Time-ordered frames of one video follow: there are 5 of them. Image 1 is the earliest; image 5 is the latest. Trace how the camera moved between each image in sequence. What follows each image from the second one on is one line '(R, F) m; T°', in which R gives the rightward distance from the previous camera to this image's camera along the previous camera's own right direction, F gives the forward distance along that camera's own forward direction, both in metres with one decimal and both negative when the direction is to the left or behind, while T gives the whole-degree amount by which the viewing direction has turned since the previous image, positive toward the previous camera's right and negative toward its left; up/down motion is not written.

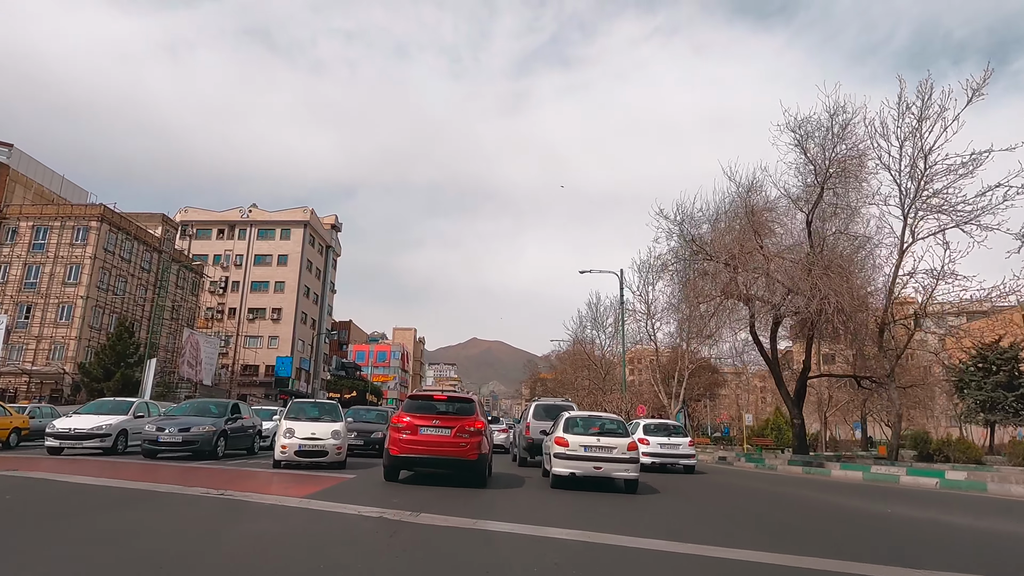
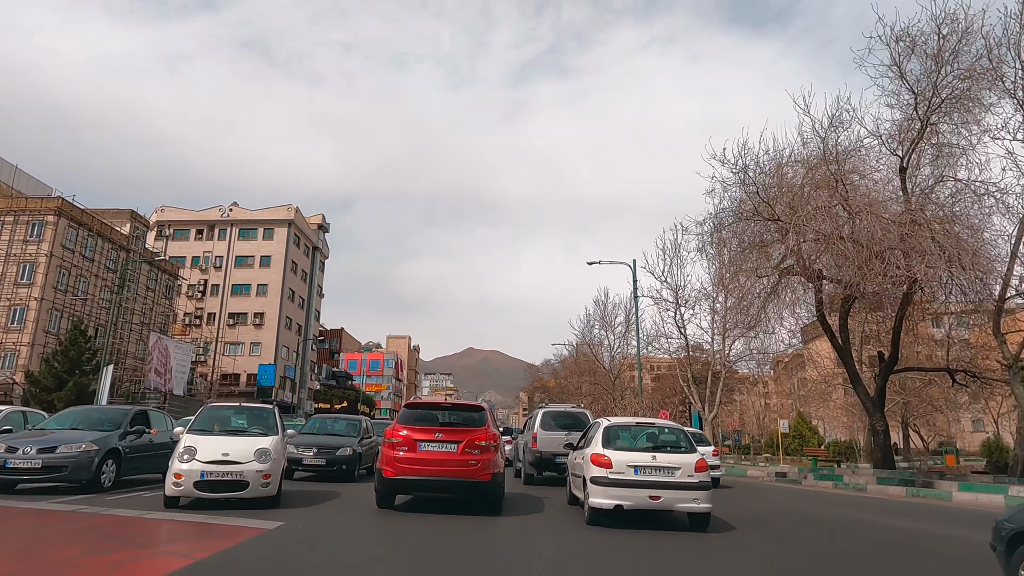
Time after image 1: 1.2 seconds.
(-0.3, +4.2) m; 0°
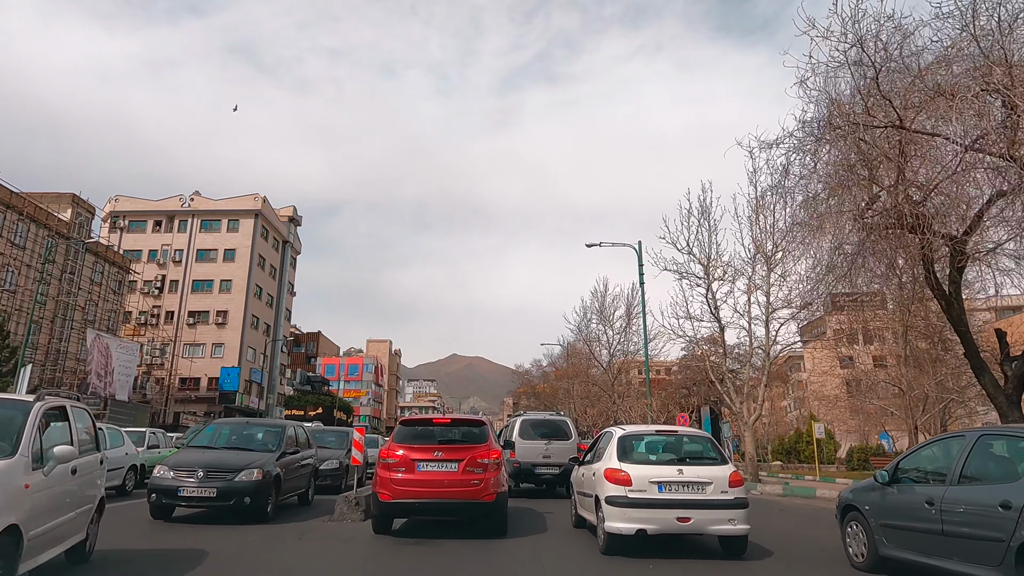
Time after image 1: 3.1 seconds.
(-0.2, +4.7) m; +1°
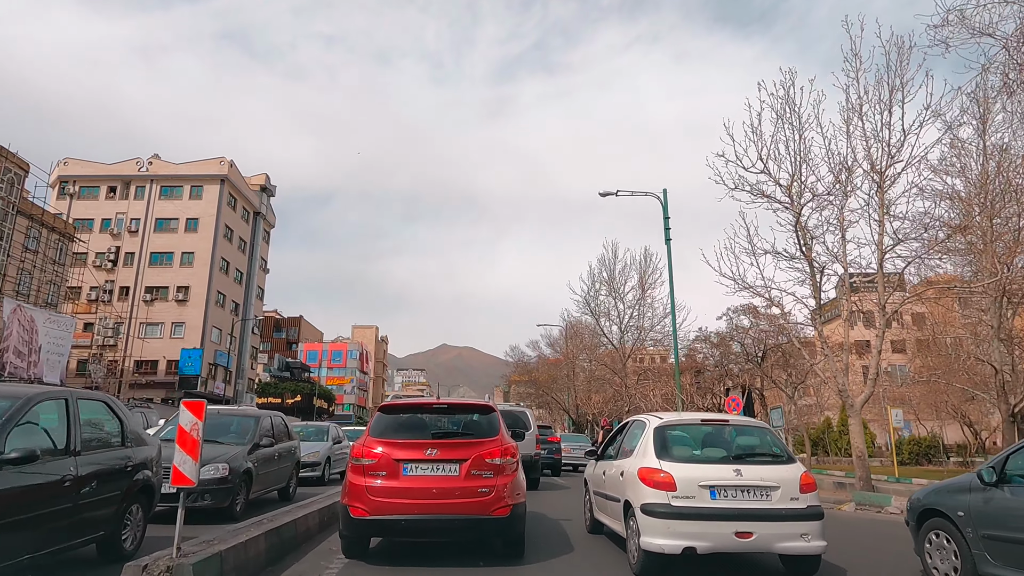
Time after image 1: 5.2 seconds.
(-0.3, +5.5) m; +1°
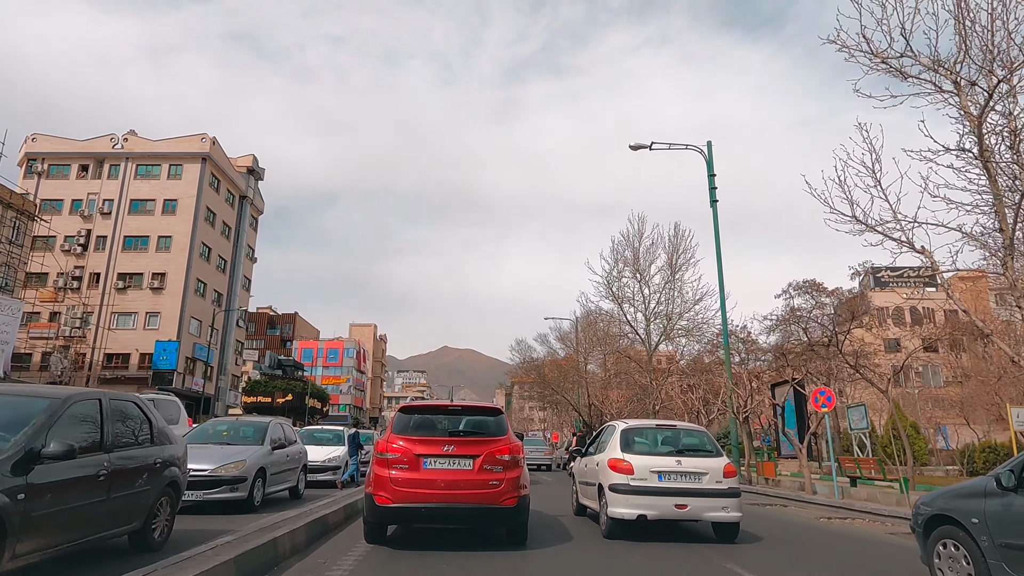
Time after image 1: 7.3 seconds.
(-0.3, +4.4) m; 0°
